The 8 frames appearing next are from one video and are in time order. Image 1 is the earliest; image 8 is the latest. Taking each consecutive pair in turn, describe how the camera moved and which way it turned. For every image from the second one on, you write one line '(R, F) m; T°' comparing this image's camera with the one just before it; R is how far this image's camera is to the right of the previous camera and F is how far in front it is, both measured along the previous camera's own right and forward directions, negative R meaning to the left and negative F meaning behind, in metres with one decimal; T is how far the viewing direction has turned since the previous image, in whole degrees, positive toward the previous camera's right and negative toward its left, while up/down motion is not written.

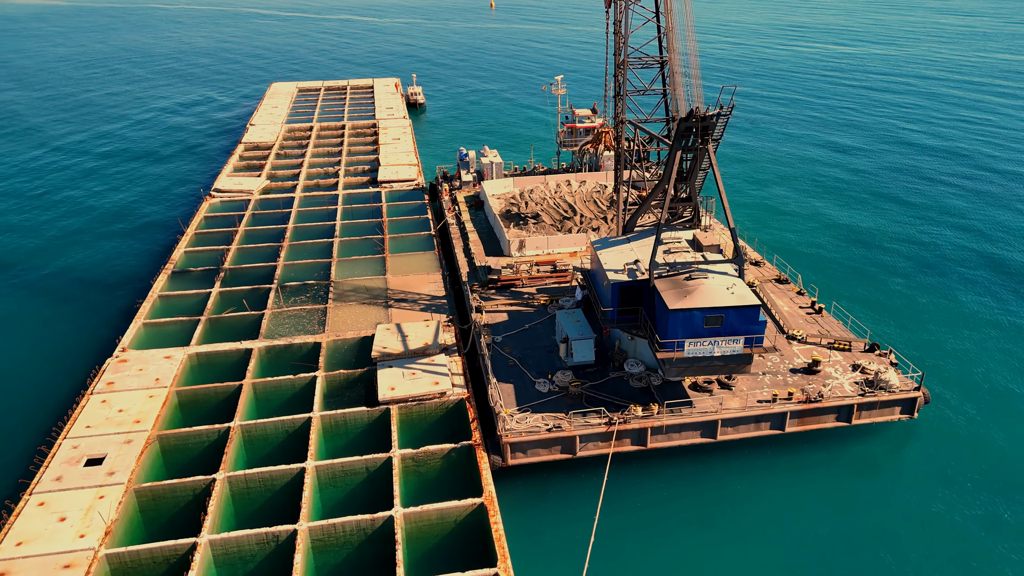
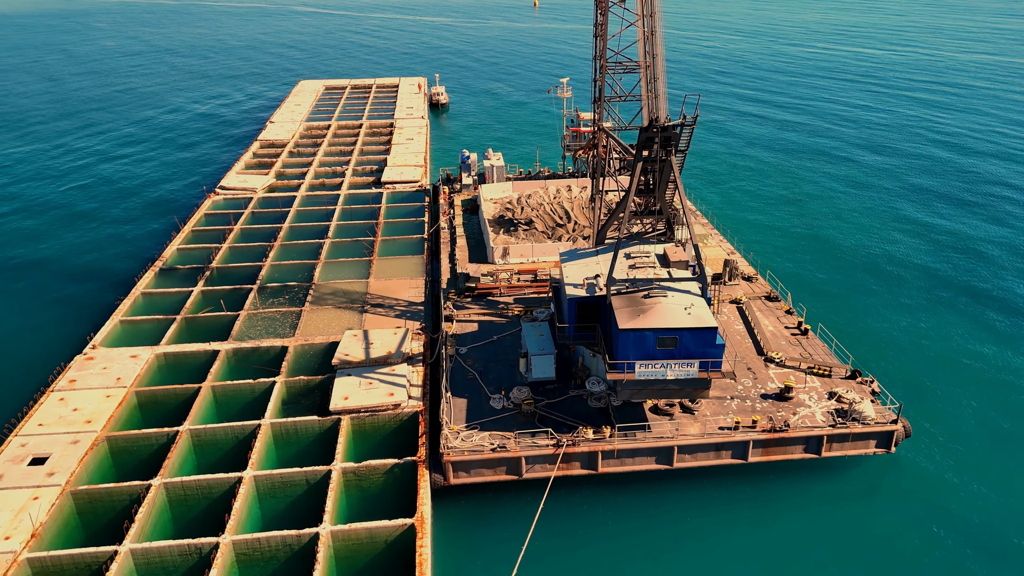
(+3.9, +1.3) m; -3°
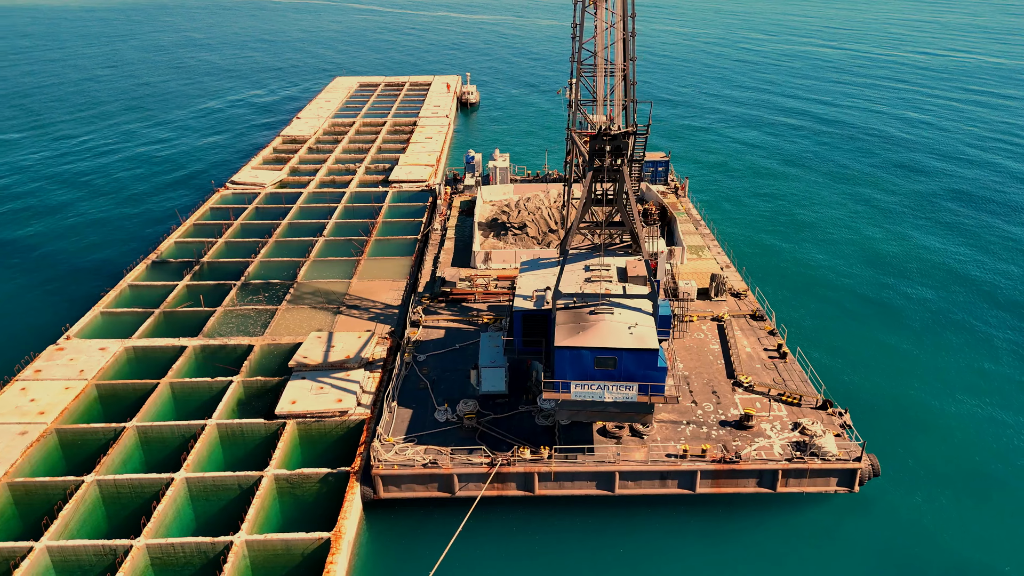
(+4.5, +1.4) m; -4°
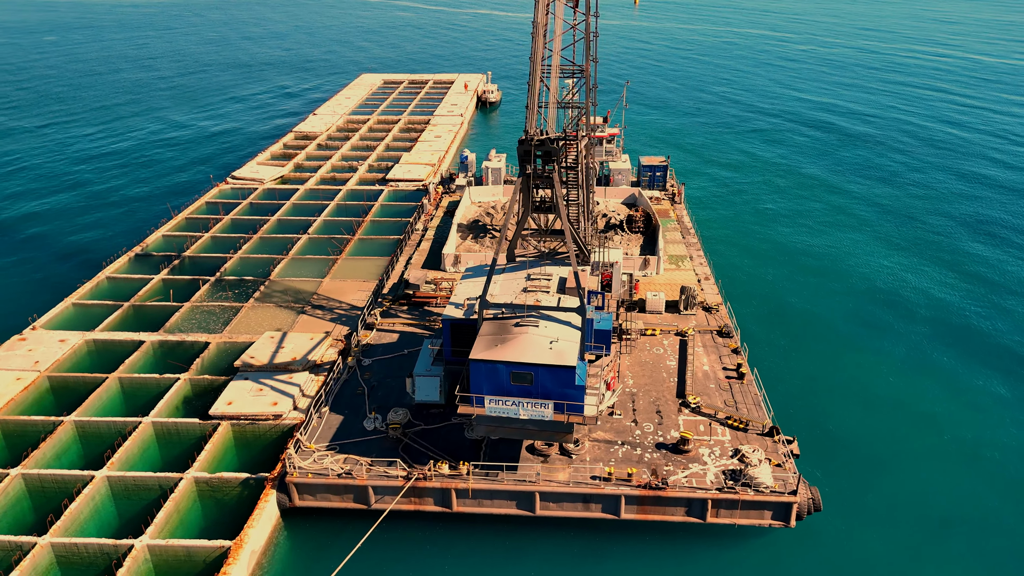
(+4.6, +1.3) m; -4°
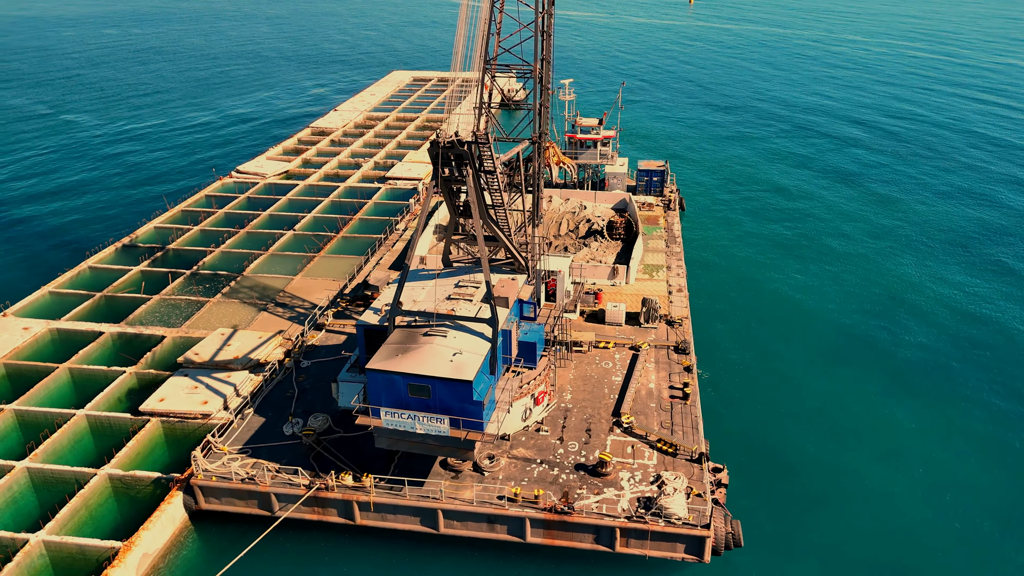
(+5.1, +1.4) m; -4°
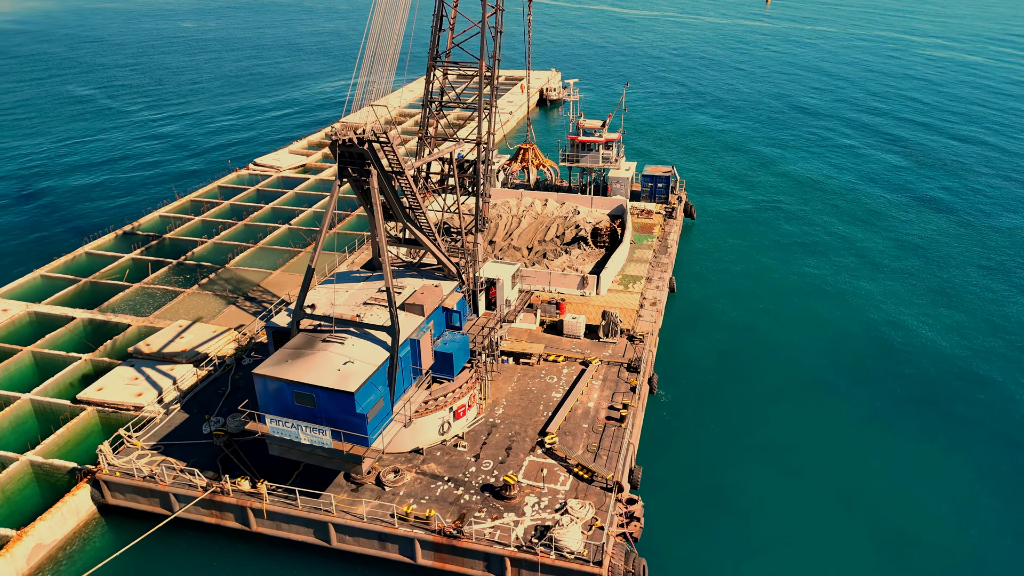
(+5.6, +1.7) m; -5°
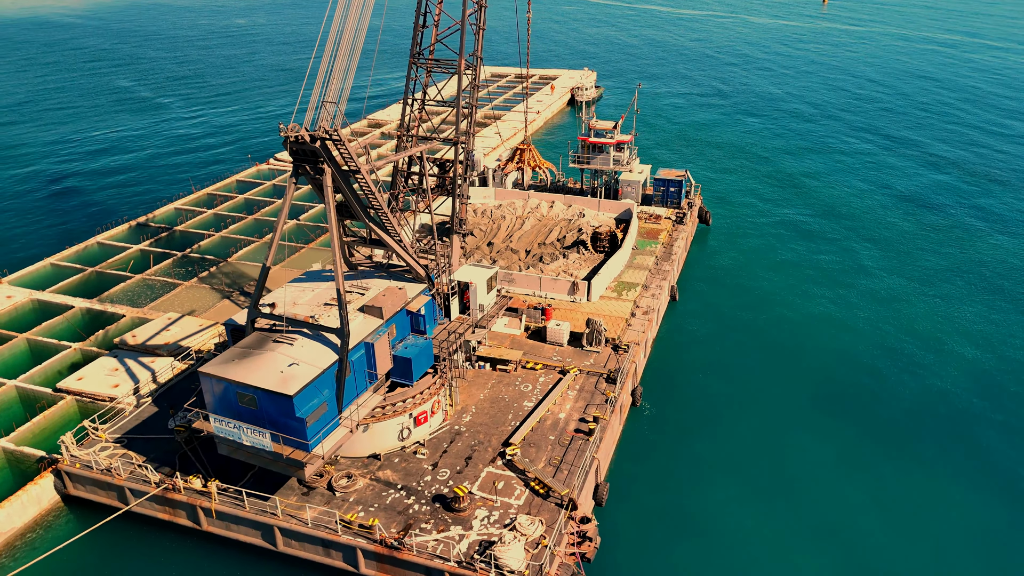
(+3.0, +1.0) m; -4°
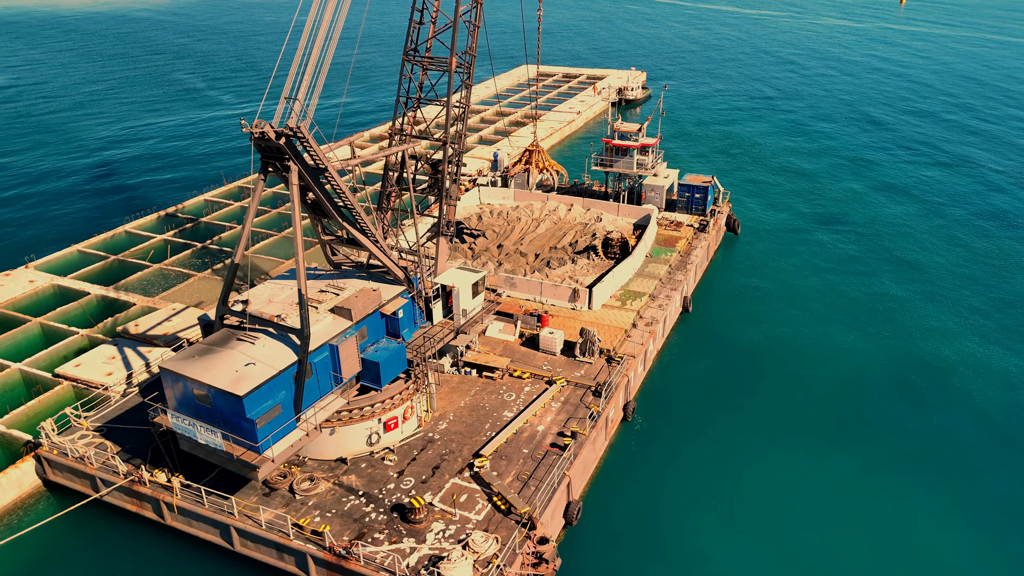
(+3.0, +1.0) m; -5°
